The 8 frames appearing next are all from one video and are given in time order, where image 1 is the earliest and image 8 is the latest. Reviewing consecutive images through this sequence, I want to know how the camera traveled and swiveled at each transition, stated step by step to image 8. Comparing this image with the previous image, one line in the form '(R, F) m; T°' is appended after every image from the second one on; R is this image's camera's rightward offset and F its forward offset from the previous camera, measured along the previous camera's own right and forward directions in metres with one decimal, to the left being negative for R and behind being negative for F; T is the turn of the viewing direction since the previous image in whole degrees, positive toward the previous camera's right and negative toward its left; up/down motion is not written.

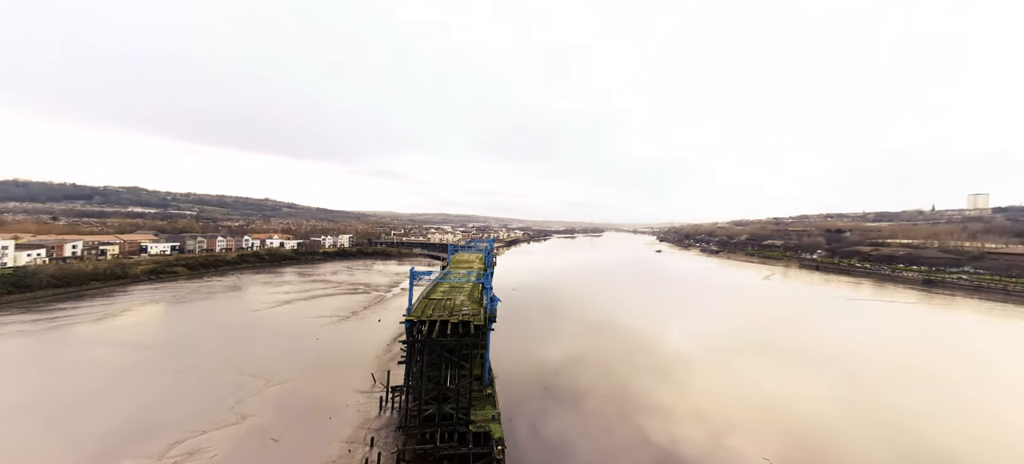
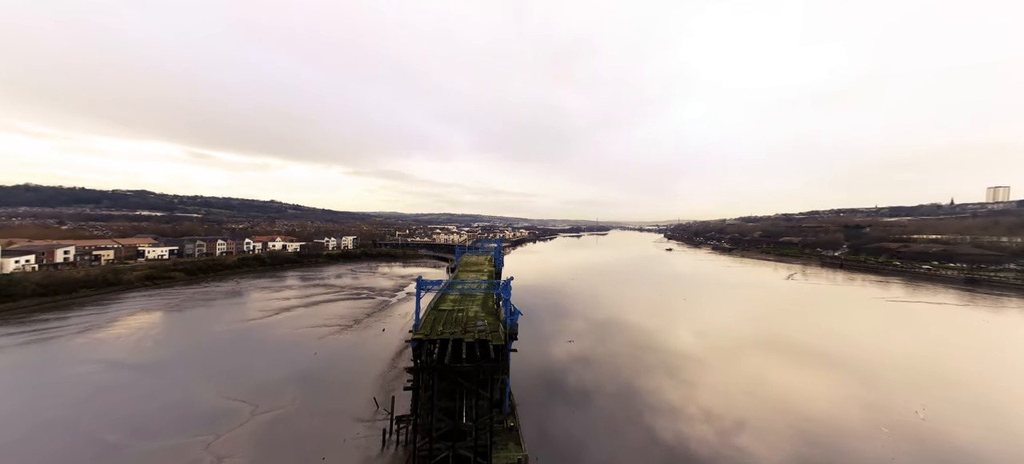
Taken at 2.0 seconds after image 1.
(-0.4, +1.1) m; -1°
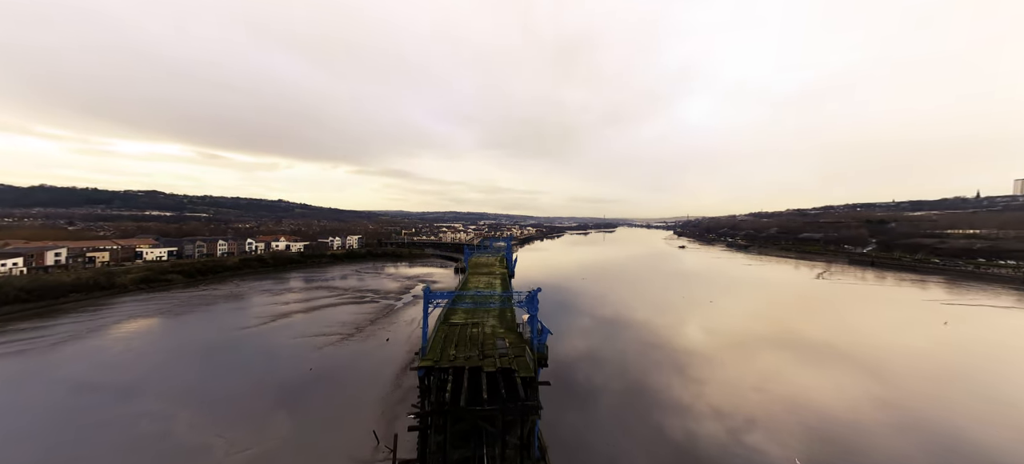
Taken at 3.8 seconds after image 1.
(-0.4, +1.3) m; -1°
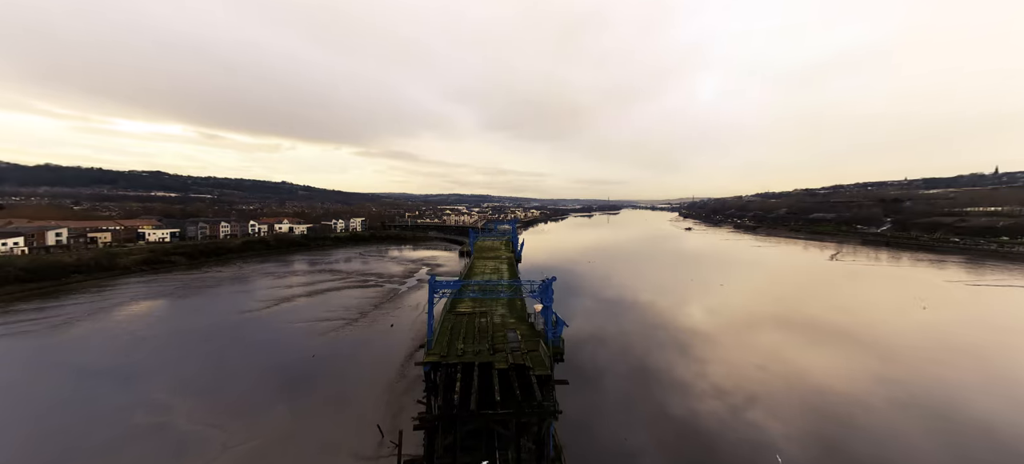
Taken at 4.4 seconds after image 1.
(-0.1, +0.5) m; -1°
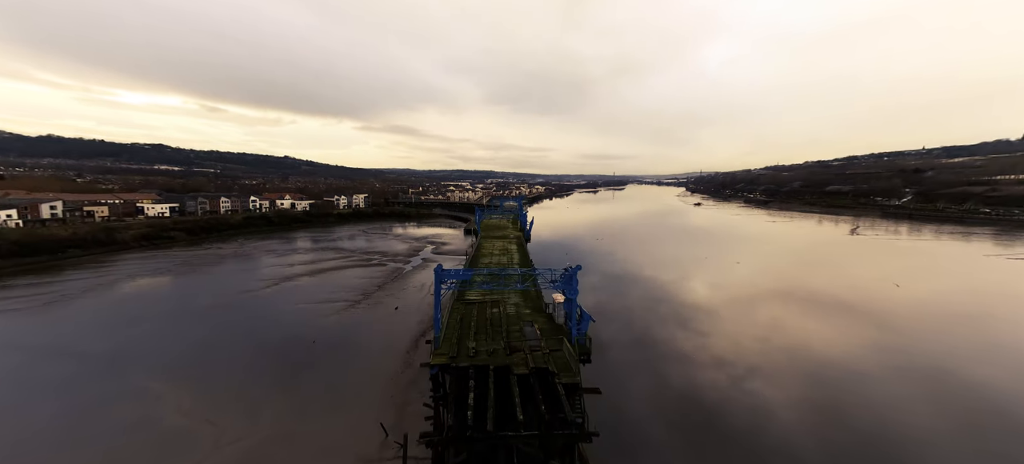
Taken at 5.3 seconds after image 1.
(-0.2, +0.8) m; -1°
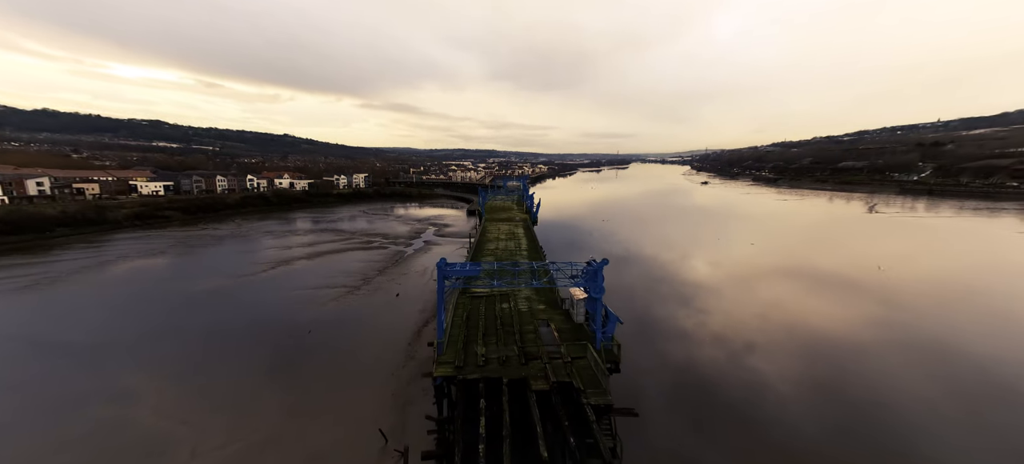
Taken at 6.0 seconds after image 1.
(-0.2, +0.7) m; 0°
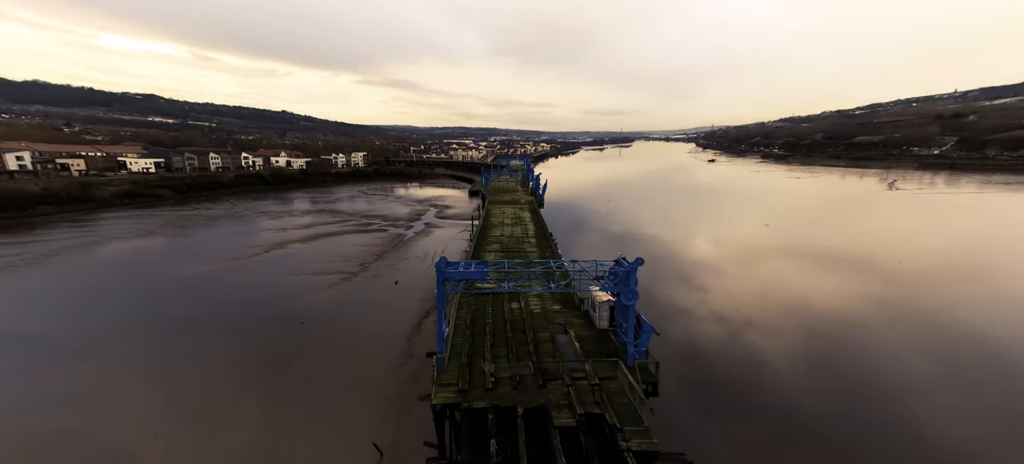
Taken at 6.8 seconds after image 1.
(-0.1, +0.7) m; 0°
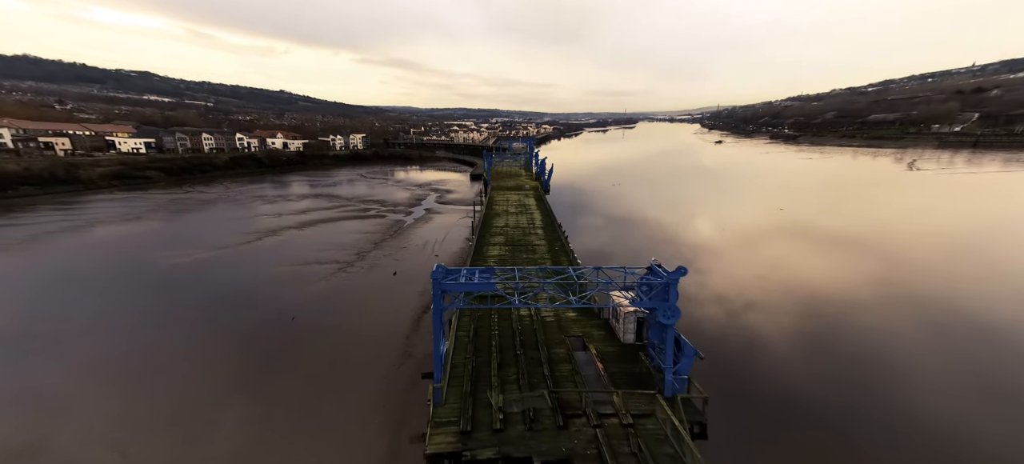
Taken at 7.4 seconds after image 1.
(-0.1, +0.6) m; 0°
